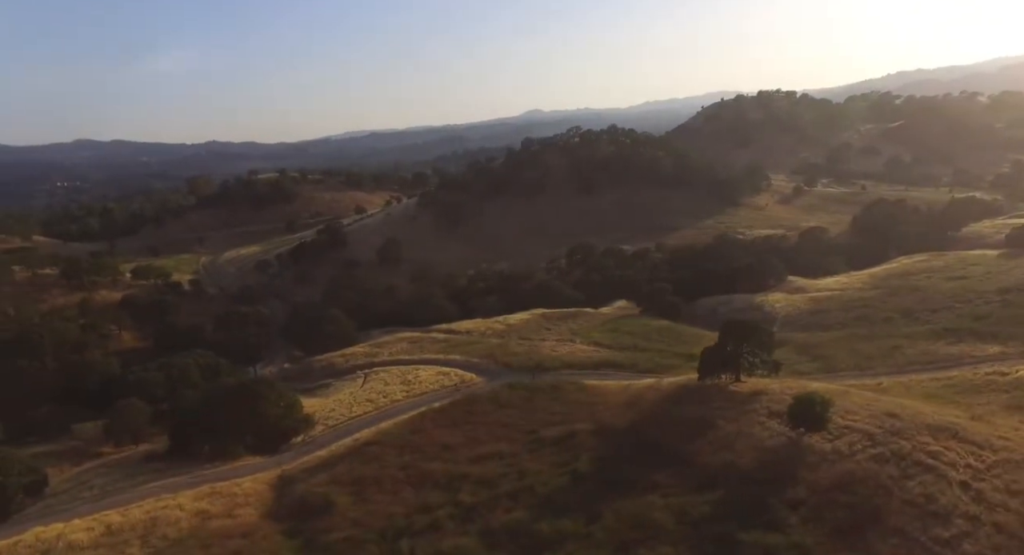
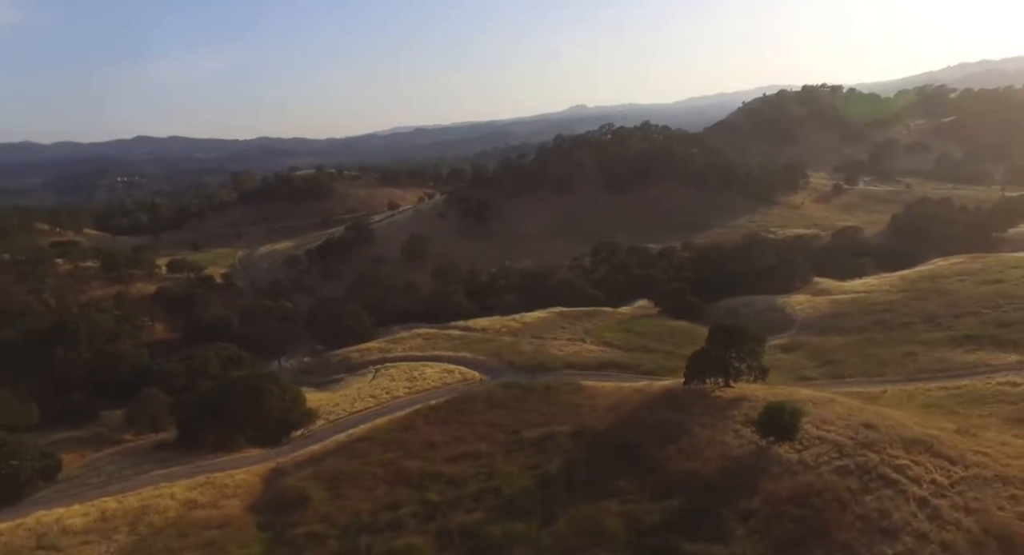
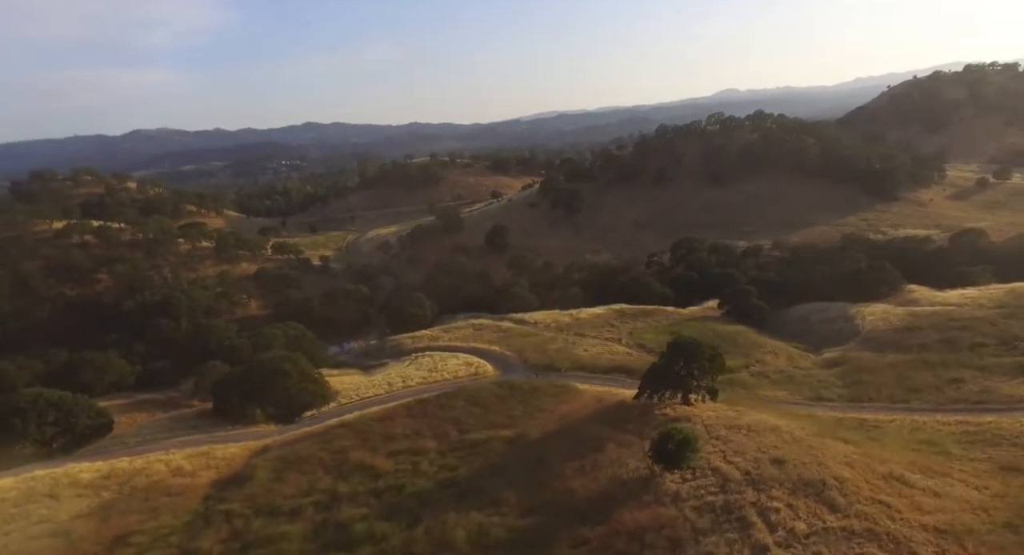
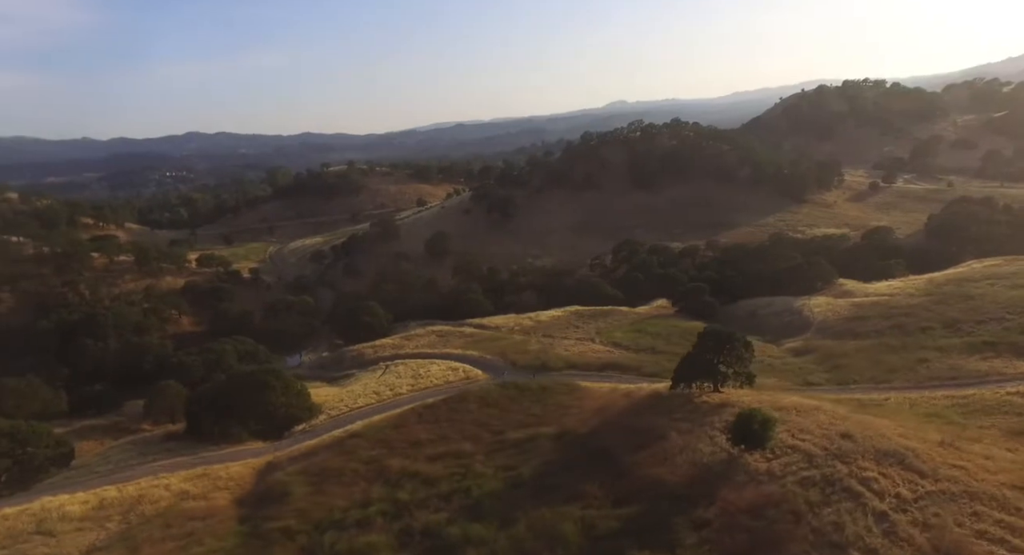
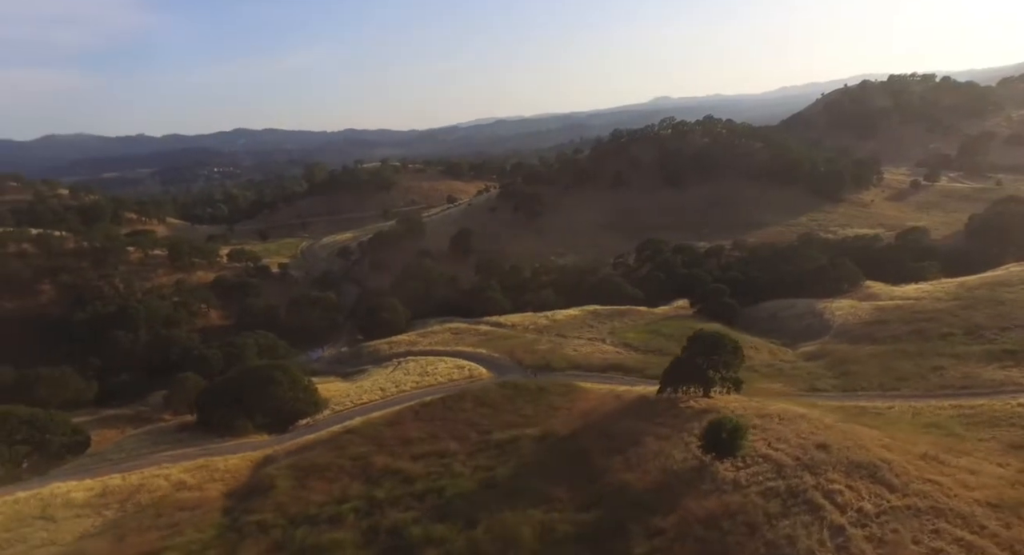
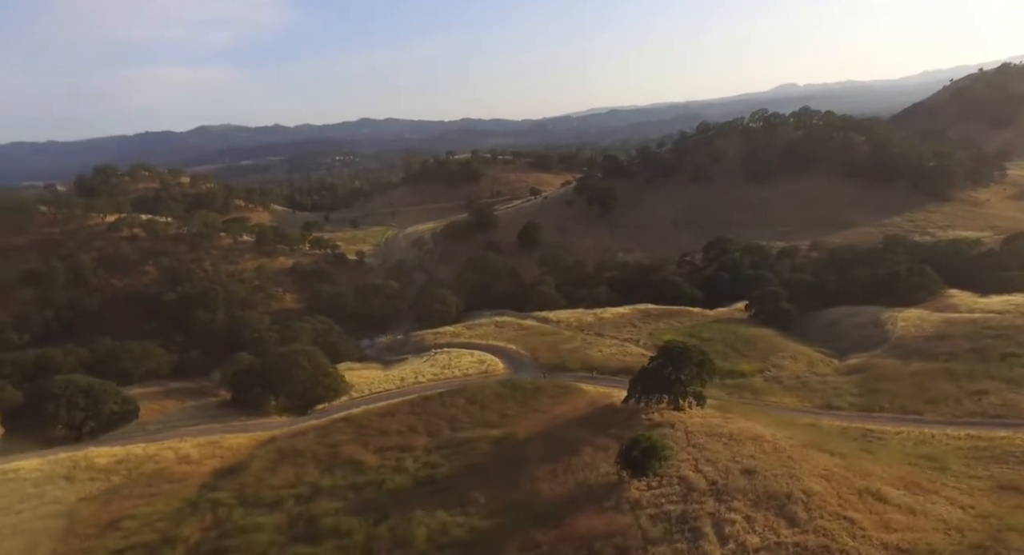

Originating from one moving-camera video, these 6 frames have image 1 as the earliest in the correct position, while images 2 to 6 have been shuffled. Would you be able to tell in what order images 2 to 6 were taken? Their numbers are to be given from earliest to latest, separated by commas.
2, 4, 5, 3, 6
